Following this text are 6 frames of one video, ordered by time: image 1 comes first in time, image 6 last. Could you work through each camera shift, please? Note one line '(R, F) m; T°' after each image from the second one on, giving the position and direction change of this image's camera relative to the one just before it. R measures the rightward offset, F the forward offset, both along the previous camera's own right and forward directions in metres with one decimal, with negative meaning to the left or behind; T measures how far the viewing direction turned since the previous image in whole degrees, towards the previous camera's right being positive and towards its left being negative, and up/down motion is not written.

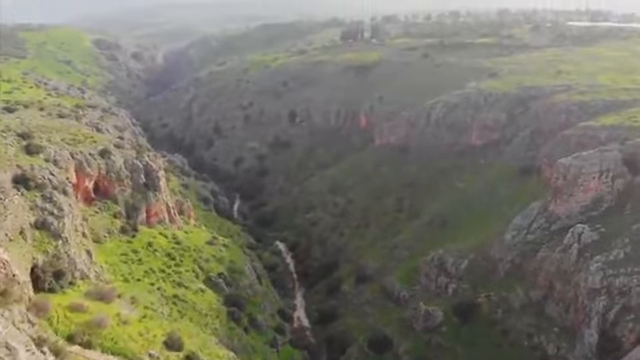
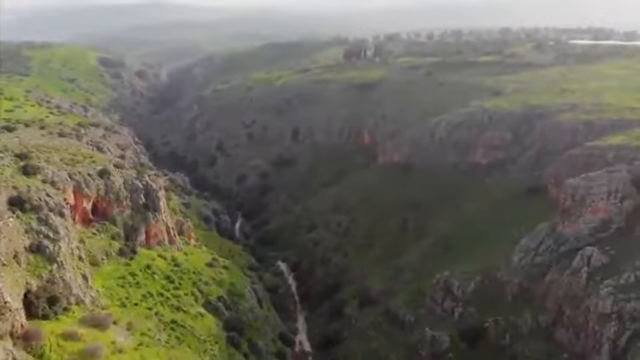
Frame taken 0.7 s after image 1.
(+0.2, +1.6) m; 0°
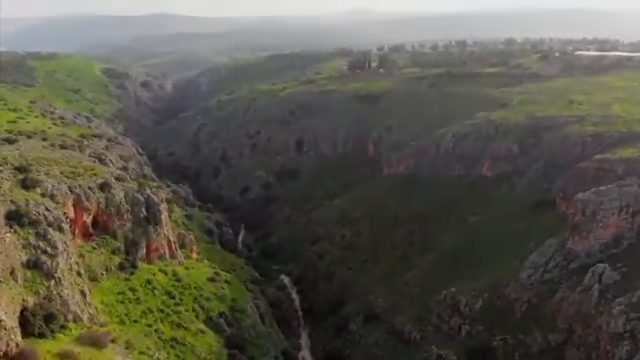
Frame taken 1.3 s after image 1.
(+0.1, +1.5) m; 0°
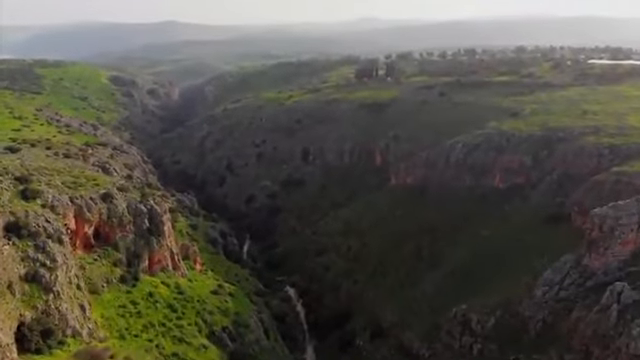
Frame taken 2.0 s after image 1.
(-0.1, +2.1) m; 0°
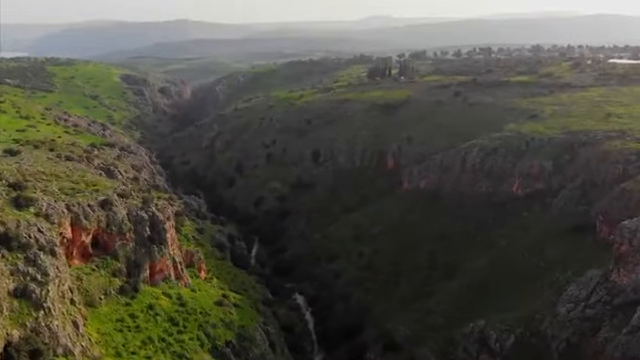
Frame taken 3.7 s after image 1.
(+0.3, +4.2) m; -1°
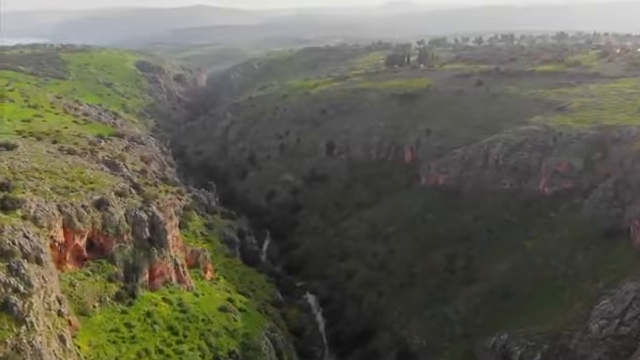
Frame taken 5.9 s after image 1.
(+0.7, +5.6) m; -1°
